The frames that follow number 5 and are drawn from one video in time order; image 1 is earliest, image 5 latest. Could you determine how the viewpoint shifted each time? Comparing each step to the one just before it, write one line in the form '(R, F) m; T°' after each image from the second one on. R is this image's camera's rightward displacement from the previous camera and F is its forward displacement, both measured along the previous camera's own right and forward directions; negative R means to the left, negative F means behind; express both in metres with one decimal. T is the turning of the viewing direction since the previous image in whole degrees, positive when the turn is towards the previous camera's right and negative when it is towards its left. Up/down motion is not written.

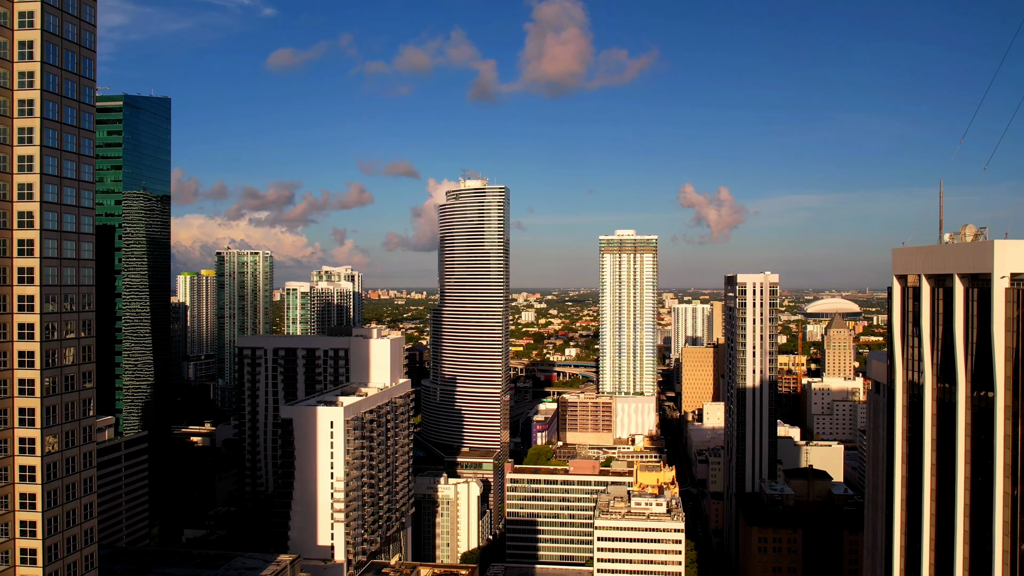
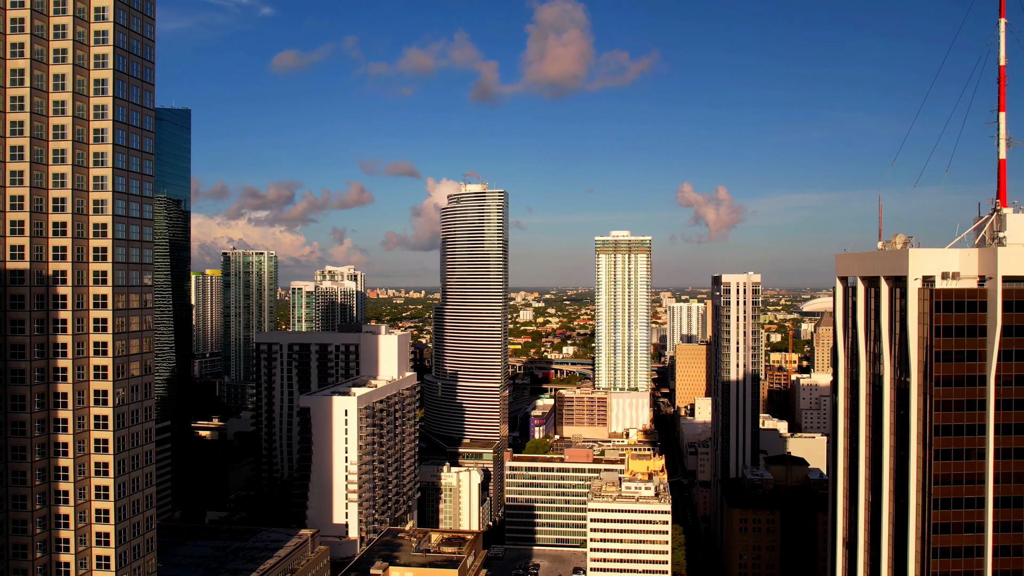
(-0.1, -4.8) m; 0°
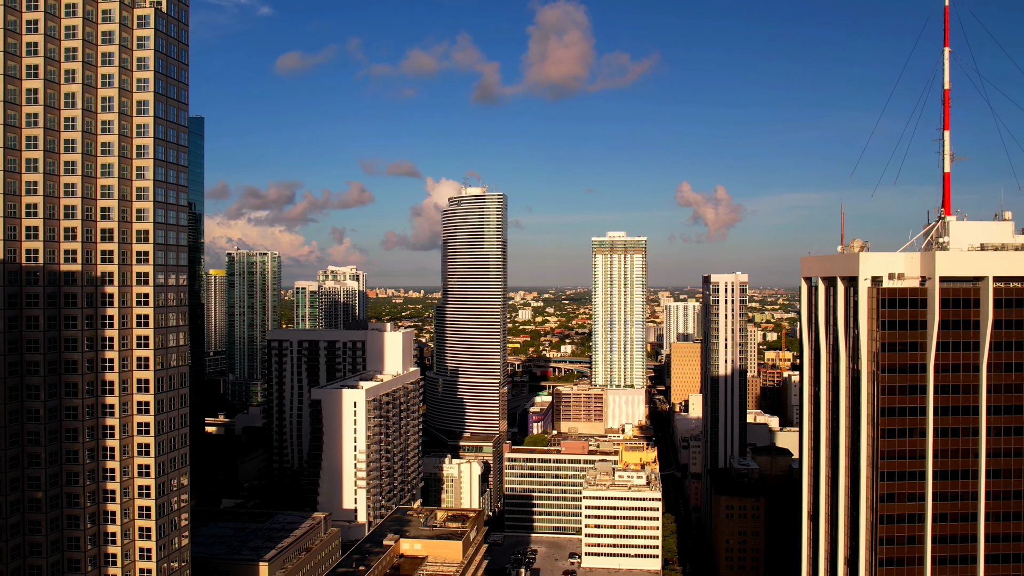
(0.0, -3.7) m; 0°
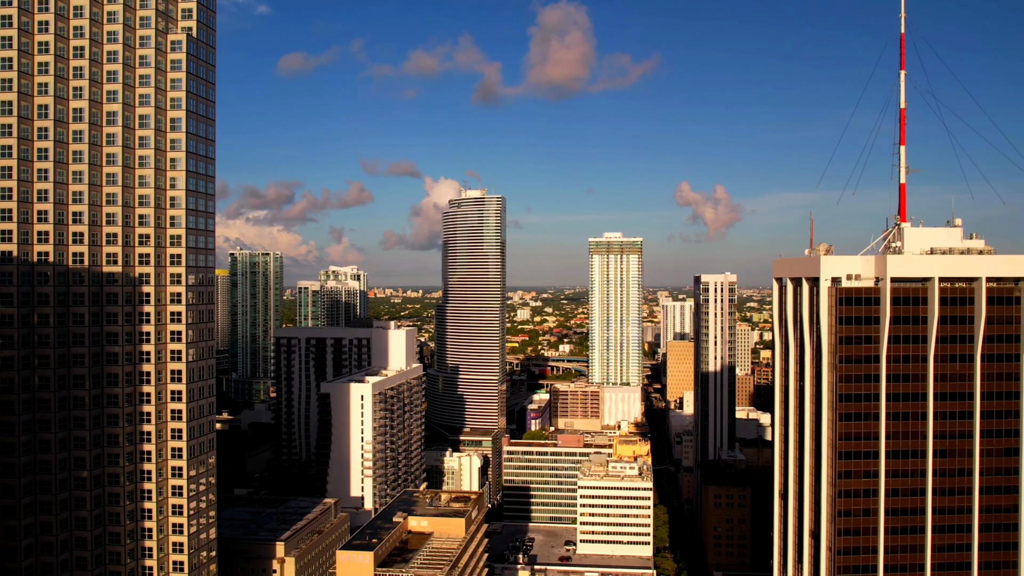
(+0.1, -3.5) m; 0°
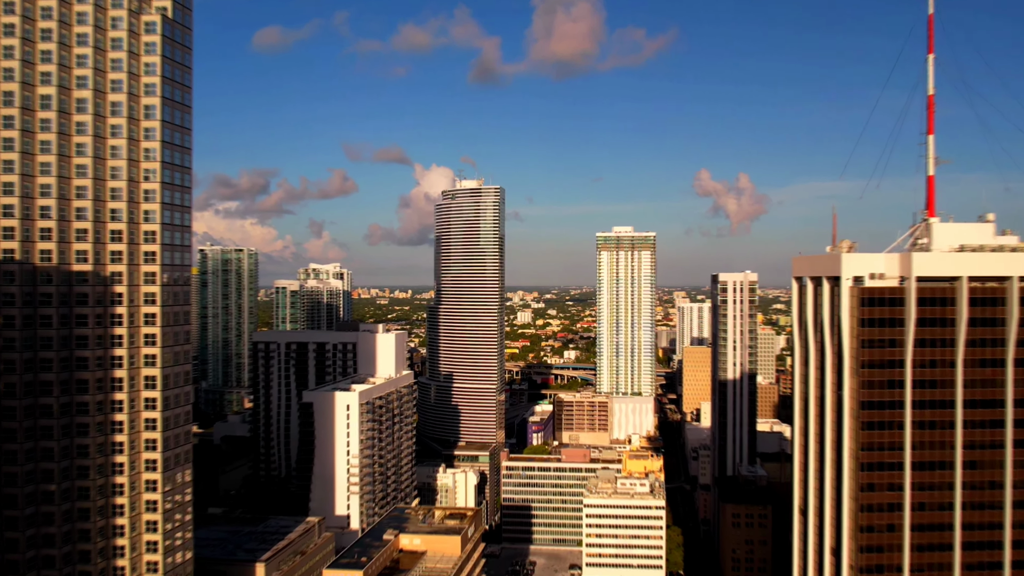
(+0.9, +5.8) m; -1°
